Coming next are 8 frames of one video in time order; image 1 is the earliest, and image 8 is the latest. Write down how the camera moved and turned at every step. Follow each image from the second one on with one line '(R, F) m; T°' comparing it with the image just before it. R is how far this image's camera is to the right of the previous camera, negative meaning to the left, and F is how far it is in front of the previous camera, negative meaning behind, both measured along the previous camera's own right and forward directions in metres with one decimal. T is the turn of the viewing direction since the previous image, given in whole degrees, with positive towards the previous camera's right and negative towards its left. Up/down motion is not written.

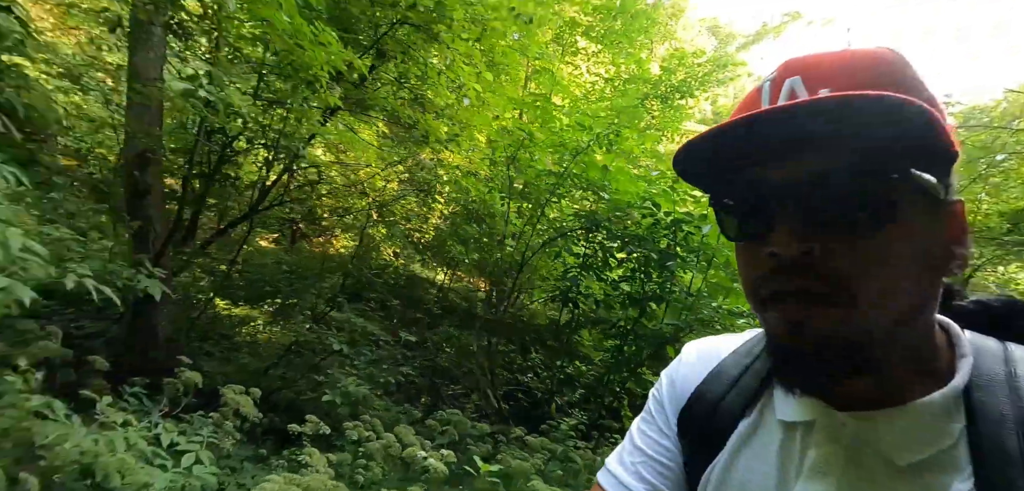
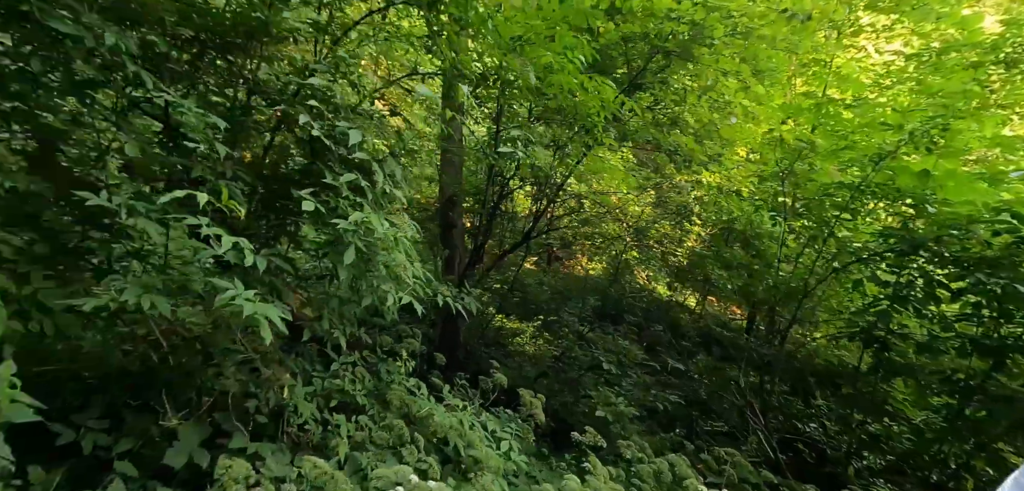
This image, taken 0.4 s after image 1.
(-0.3, -0.2) m; -29°
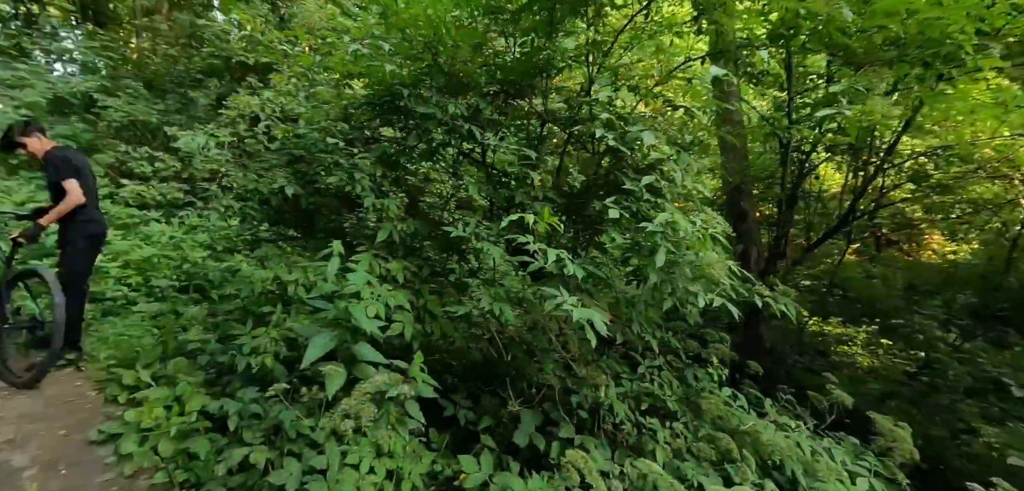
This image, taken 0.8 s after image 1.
(-0.5, -0.1) m; -30°
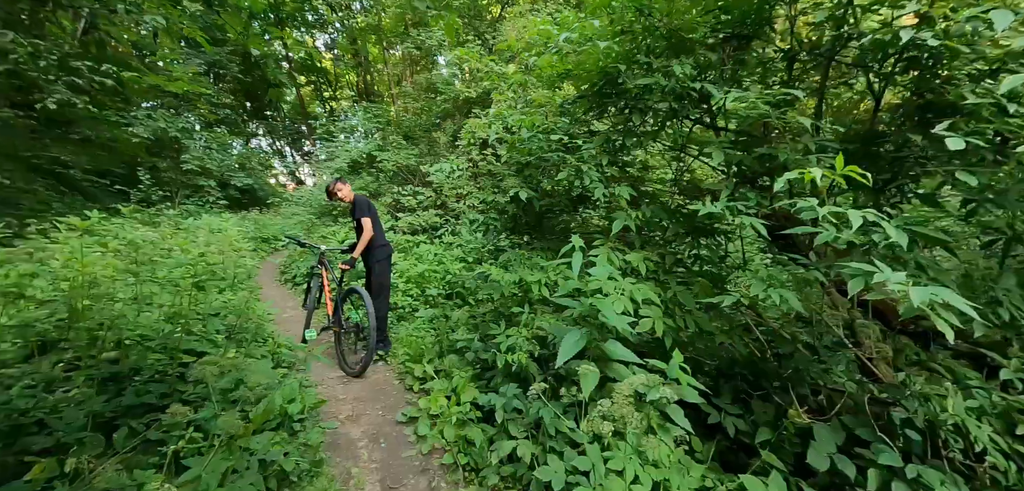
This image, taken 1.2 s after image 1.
(-0.3, +0.1) m; -27°
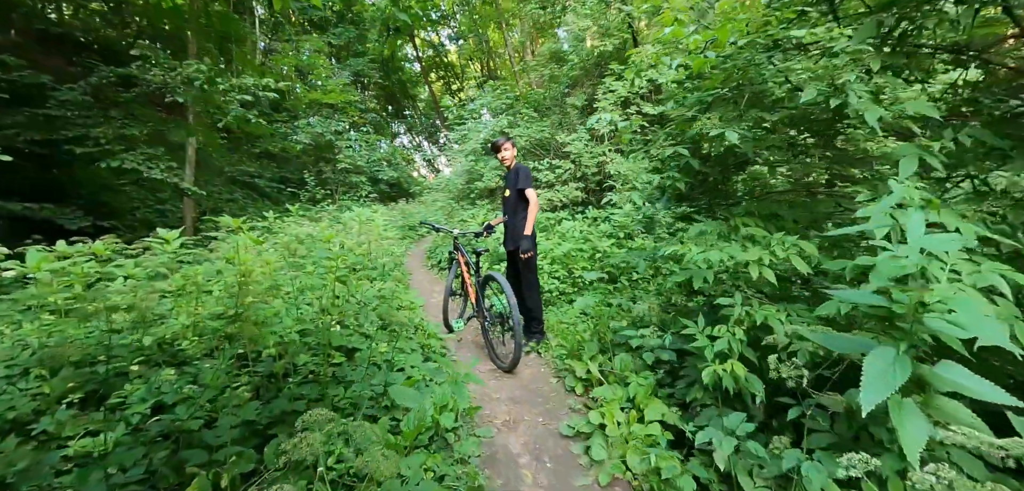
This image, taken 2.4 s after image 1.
(-0.3, +0.6) m; -18°
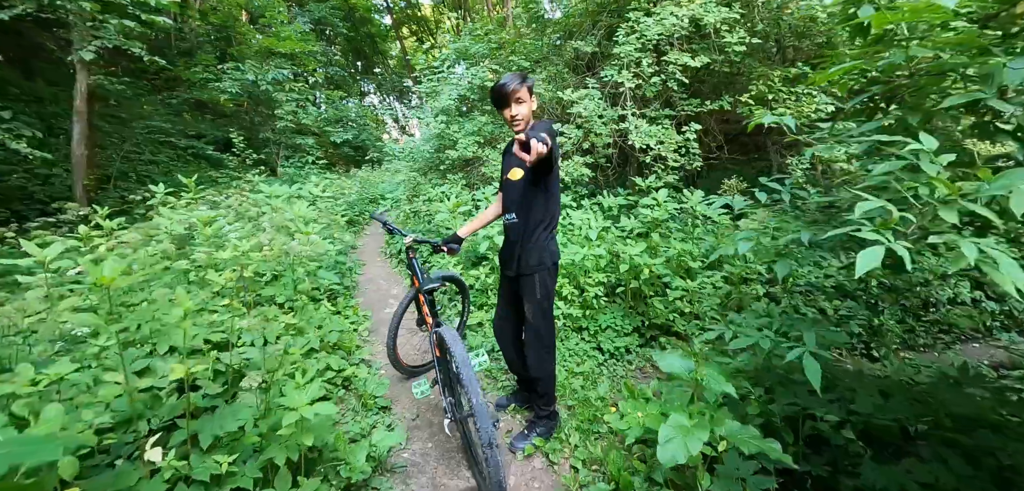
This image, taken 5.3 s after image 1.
(-0.1, +1.6) m; +4°
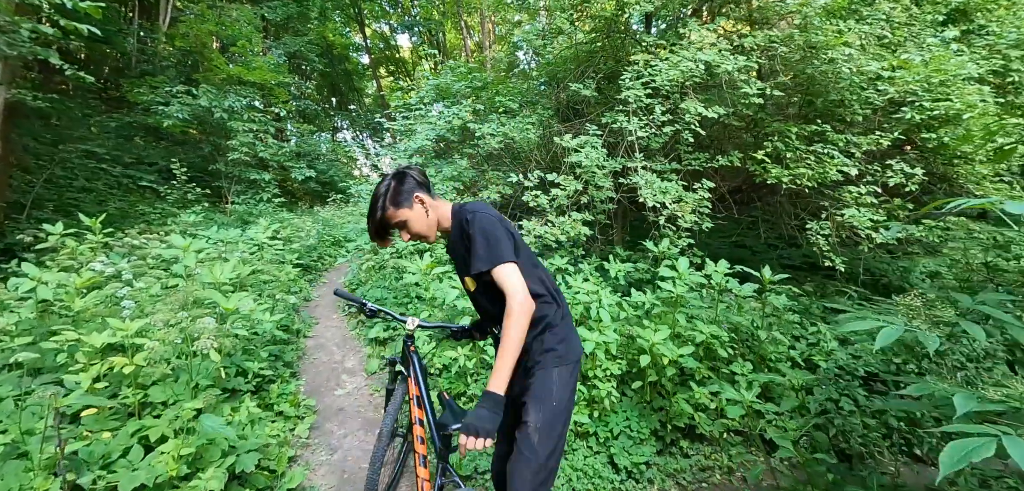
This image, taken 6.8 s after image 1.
(-0.2, +0.7) m; +4°
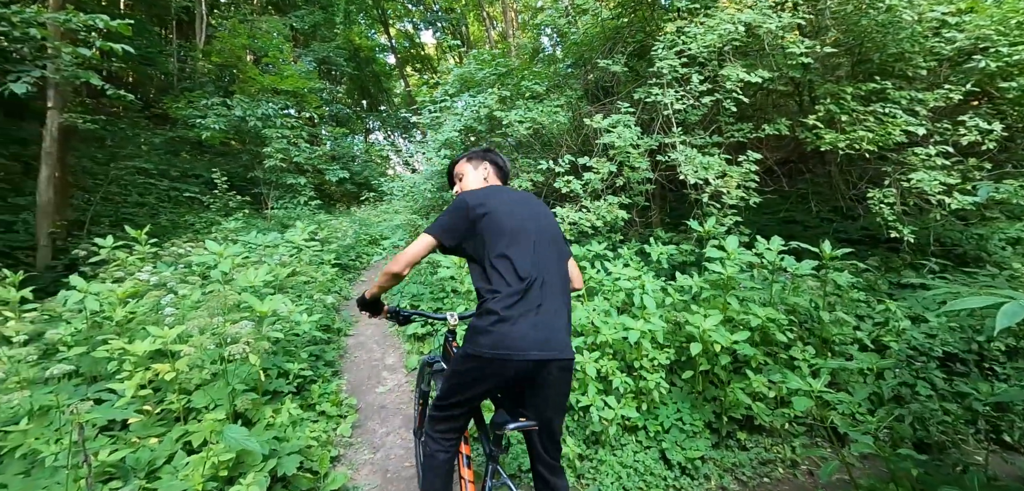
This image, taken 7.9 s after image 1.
(0.0, +0.1) m; -4°
